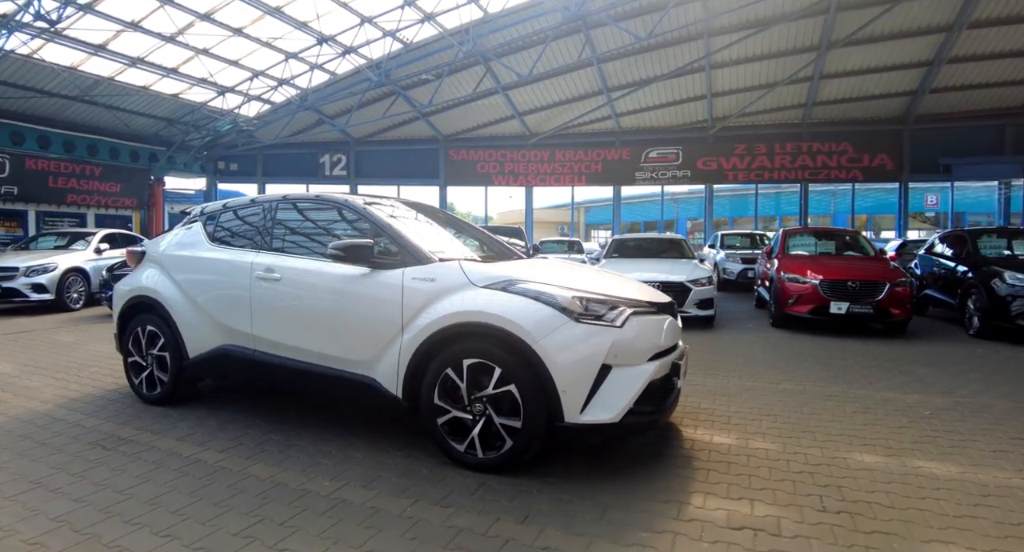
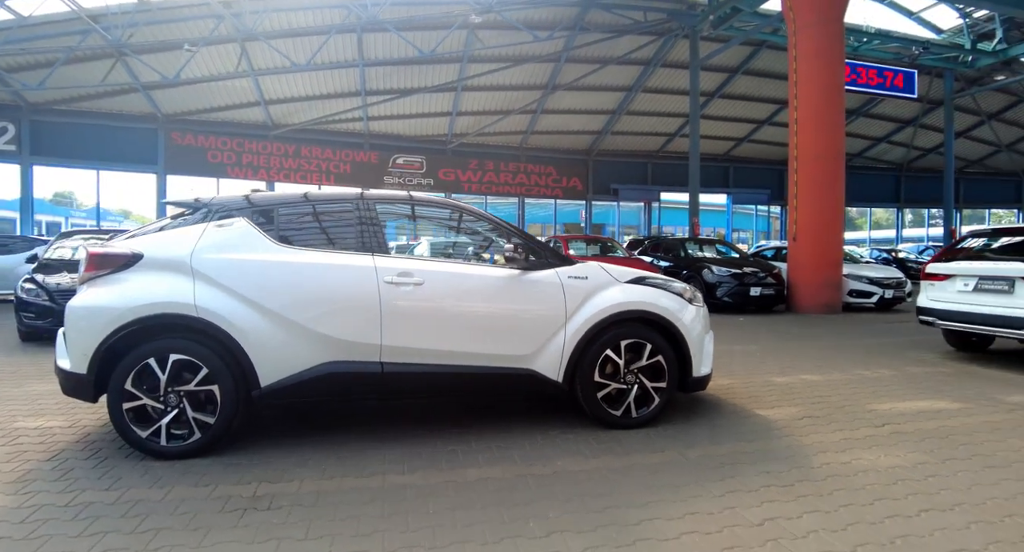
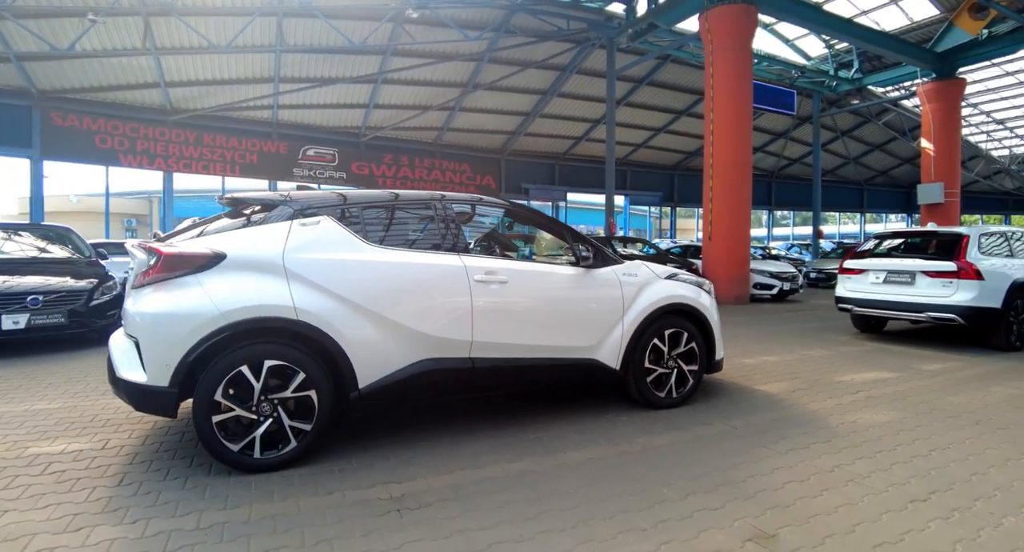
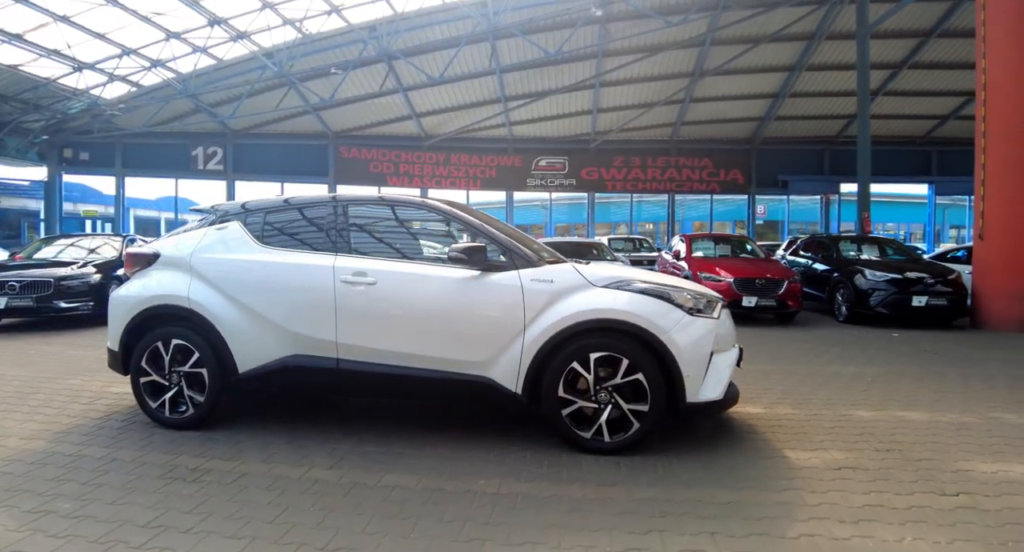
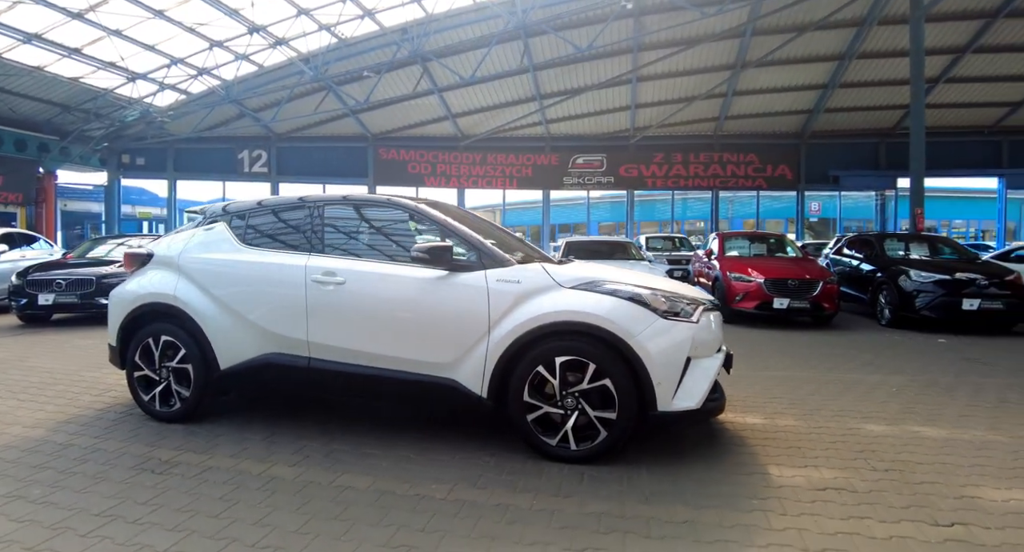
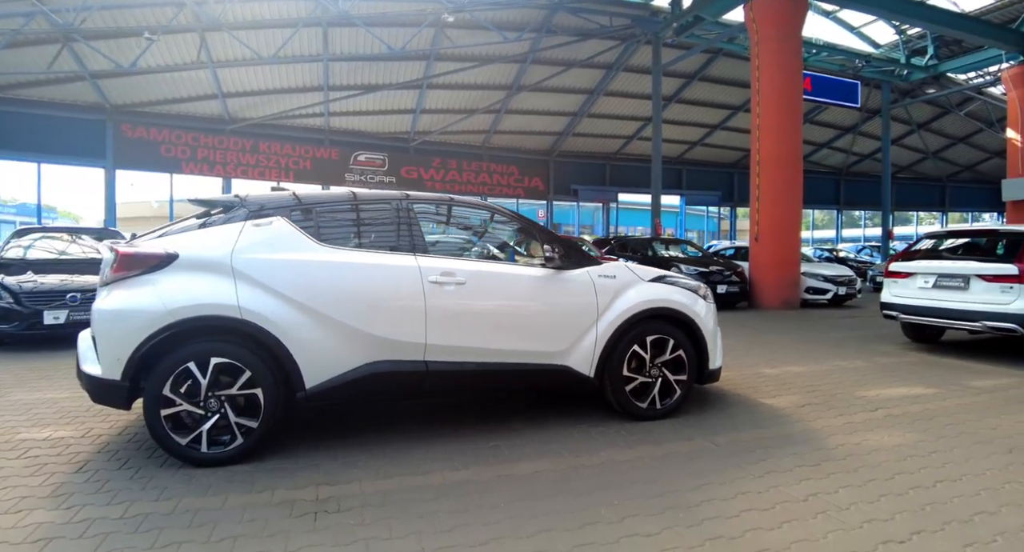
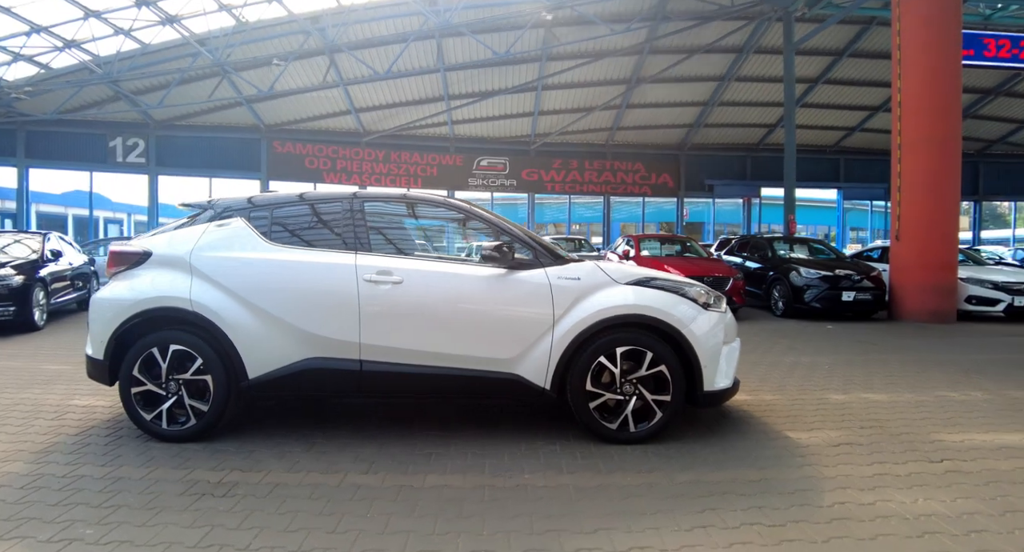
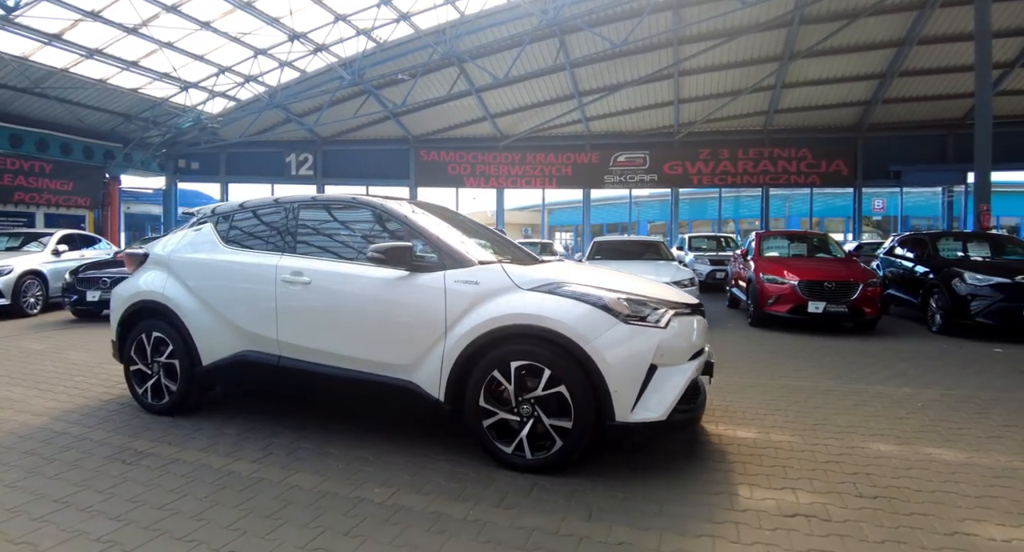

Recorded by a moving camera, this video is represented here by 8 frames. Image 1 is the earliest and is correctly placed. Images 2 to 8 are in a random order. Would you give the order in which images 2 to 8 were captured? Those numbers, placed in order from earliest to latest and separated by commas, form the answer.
8, 5, 4, 7, 2, 6, 3
